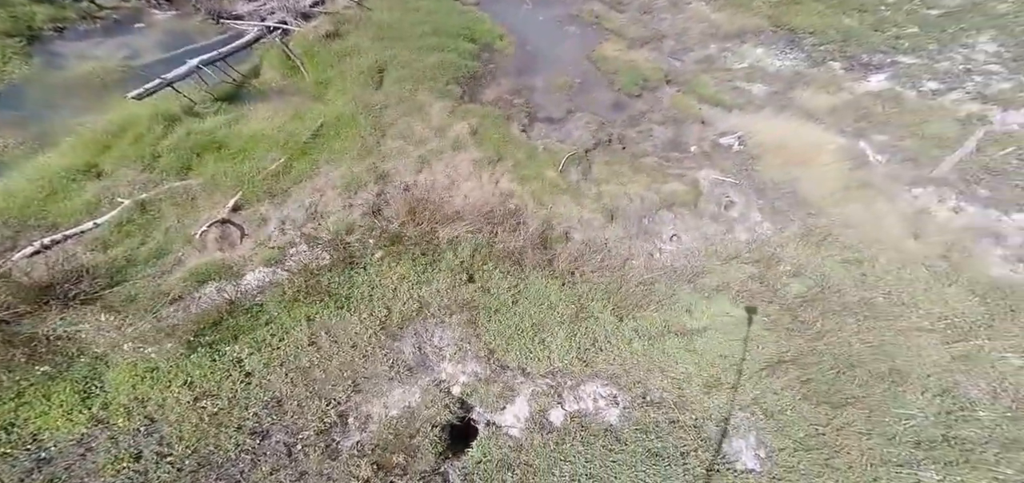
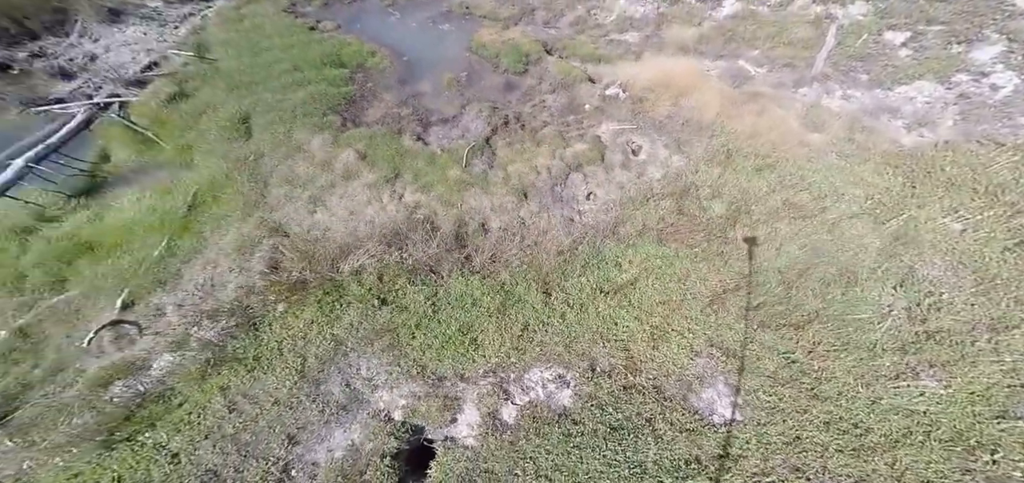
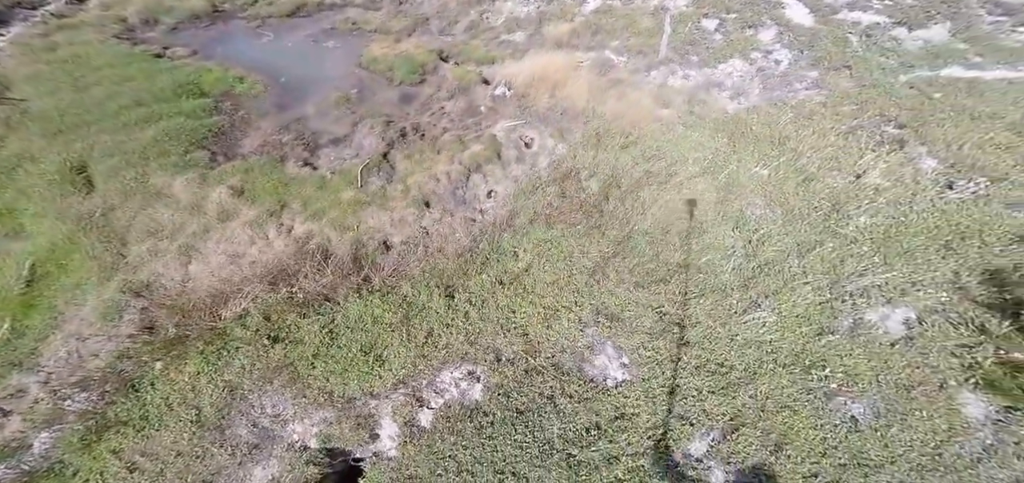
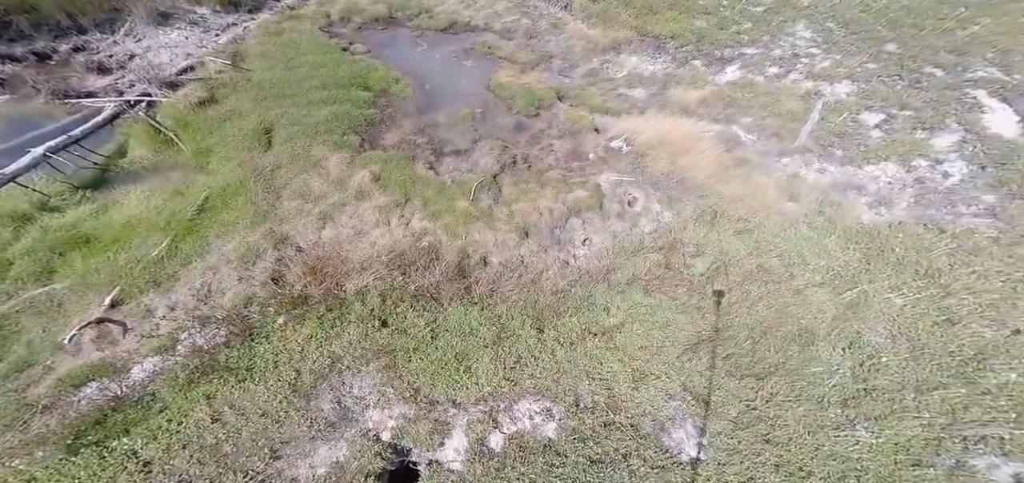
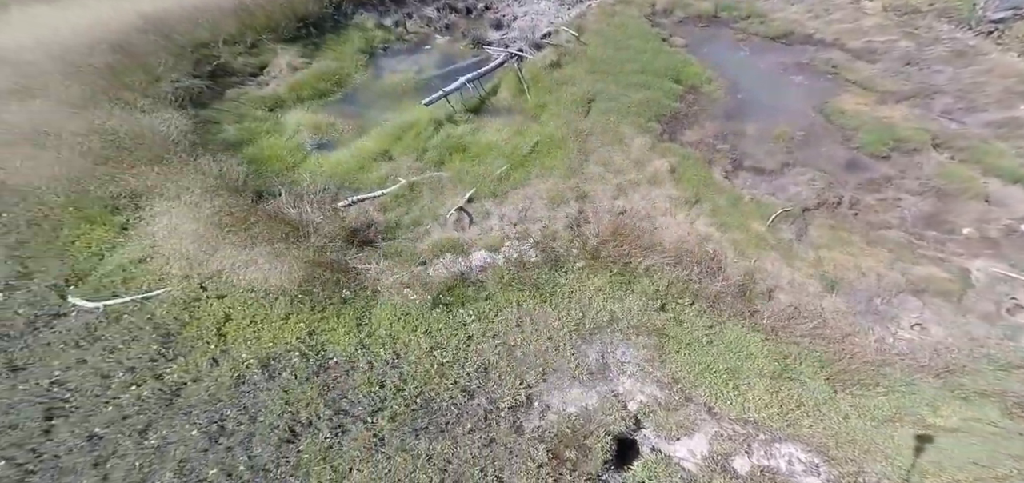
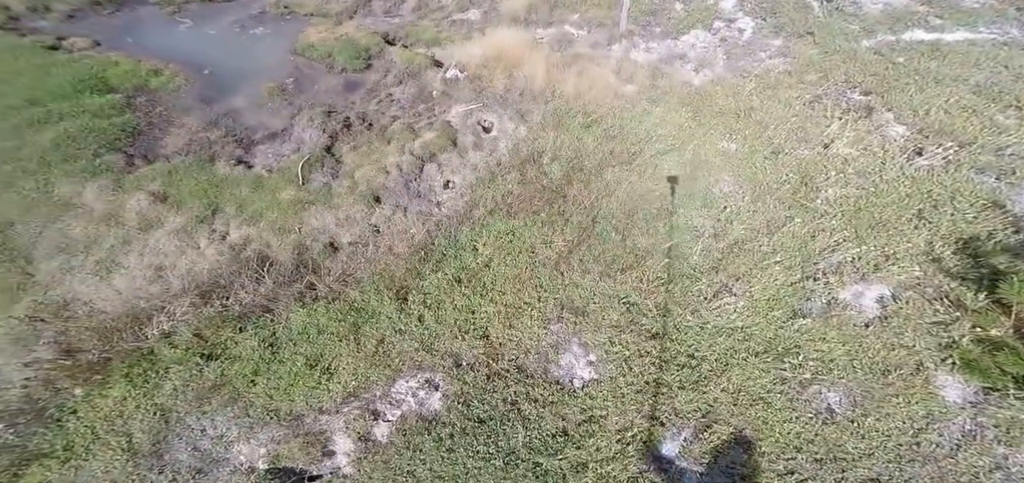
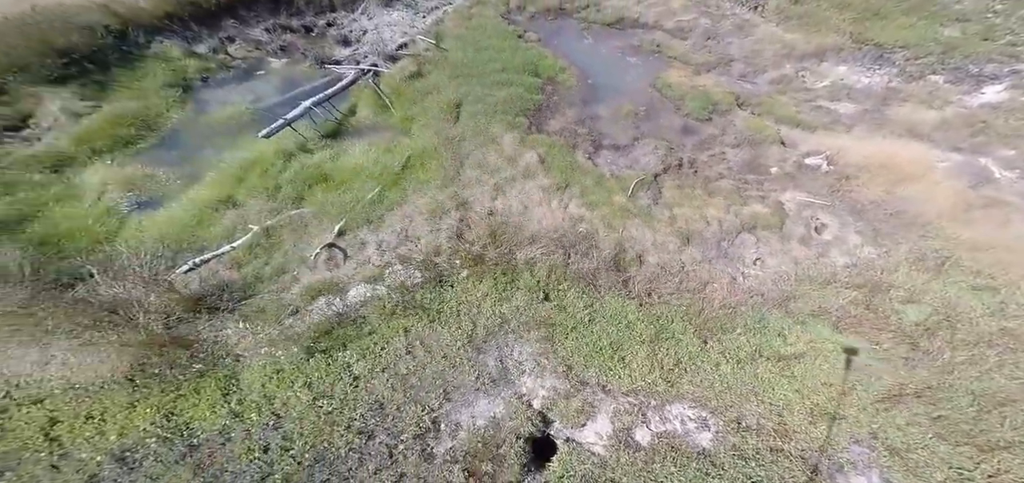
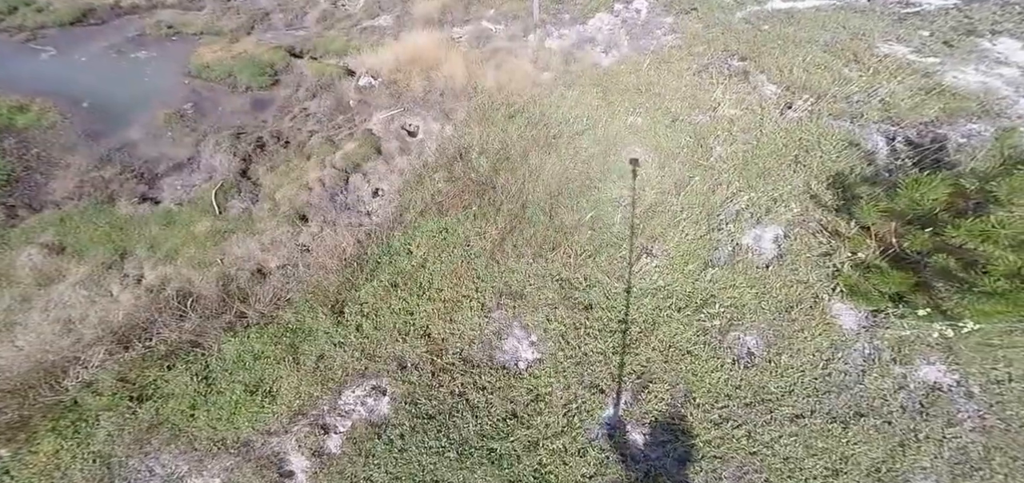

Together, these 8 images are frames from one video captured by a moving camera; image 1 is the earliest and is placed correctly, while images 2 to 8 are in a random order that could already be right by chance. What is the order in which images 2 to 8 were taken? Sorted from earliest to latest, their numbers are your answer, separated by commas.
4, 3, 8, 6, 2, 7, 5
